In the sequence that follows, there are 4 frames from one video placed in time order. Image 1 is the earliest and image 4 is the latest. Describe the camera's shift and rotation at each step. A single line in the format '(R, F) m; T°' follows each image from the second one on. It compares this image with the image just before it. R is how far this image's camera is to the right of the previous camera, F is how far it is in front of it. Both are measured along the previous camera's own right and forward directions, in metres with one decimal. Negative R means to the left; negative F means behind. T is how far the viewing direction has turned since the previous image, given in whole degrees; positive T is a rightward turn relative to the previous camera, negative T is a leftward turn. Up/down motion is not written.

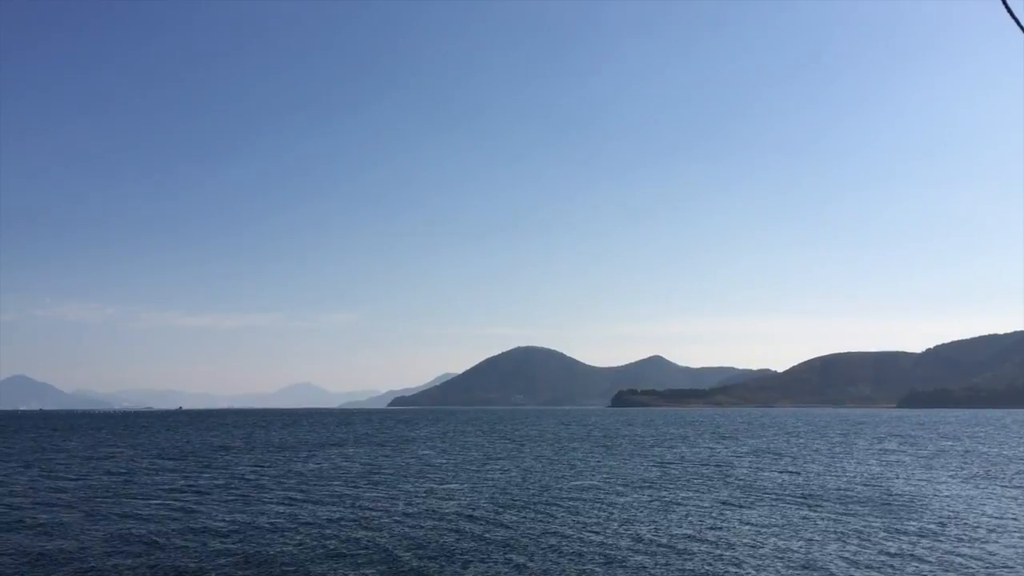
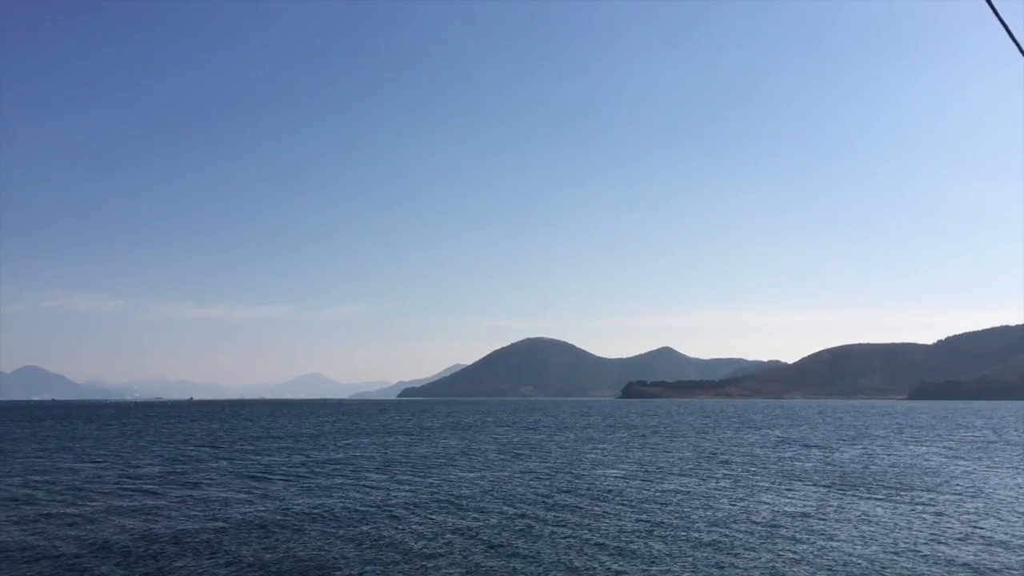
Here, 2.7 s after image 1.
(-0.7, -0.8) m; -1°
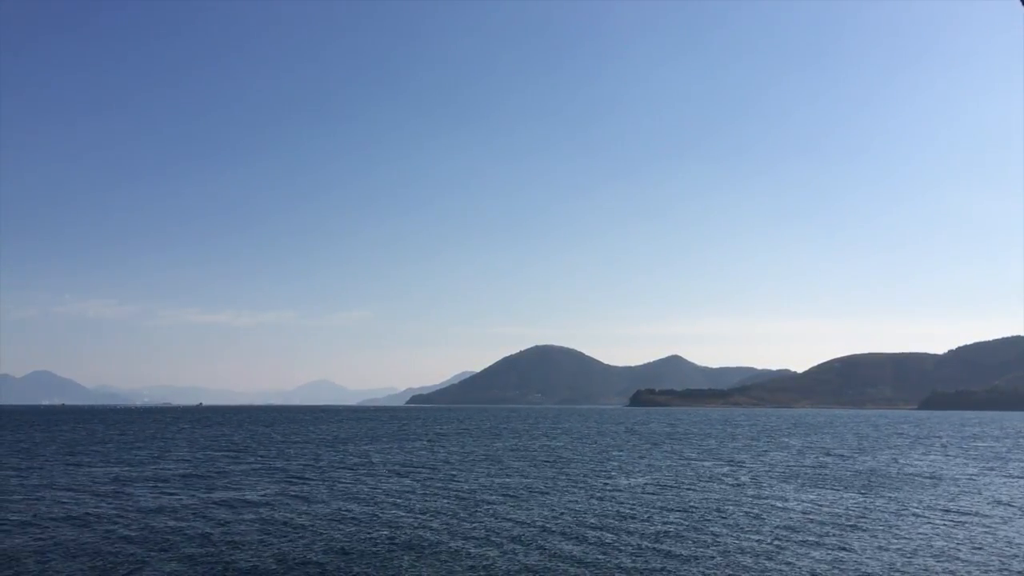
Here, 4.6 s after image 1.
(-0.6, -0.7) m; -1°
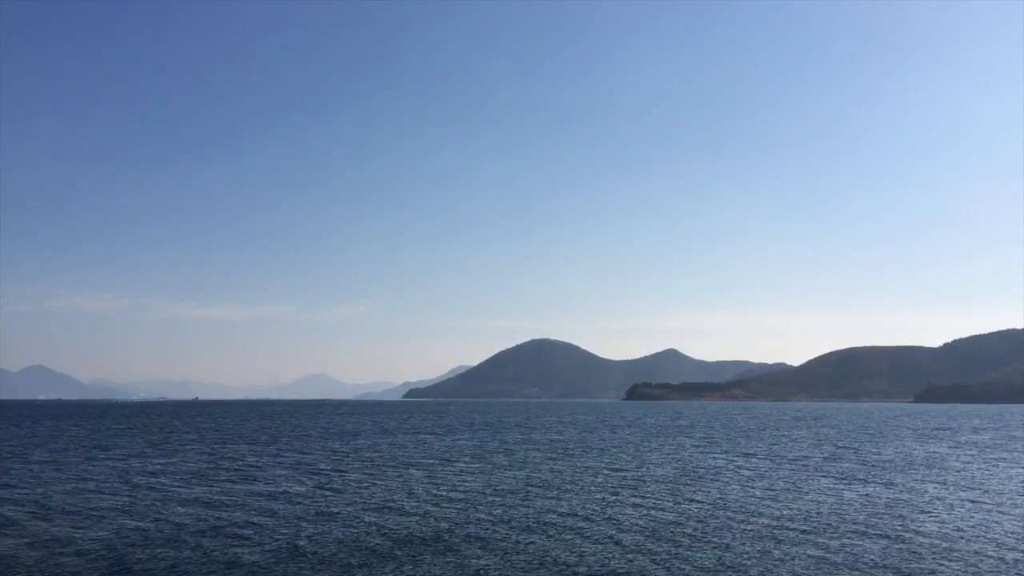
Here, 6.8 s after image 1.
(-0.5, -0.5) m; 0°
